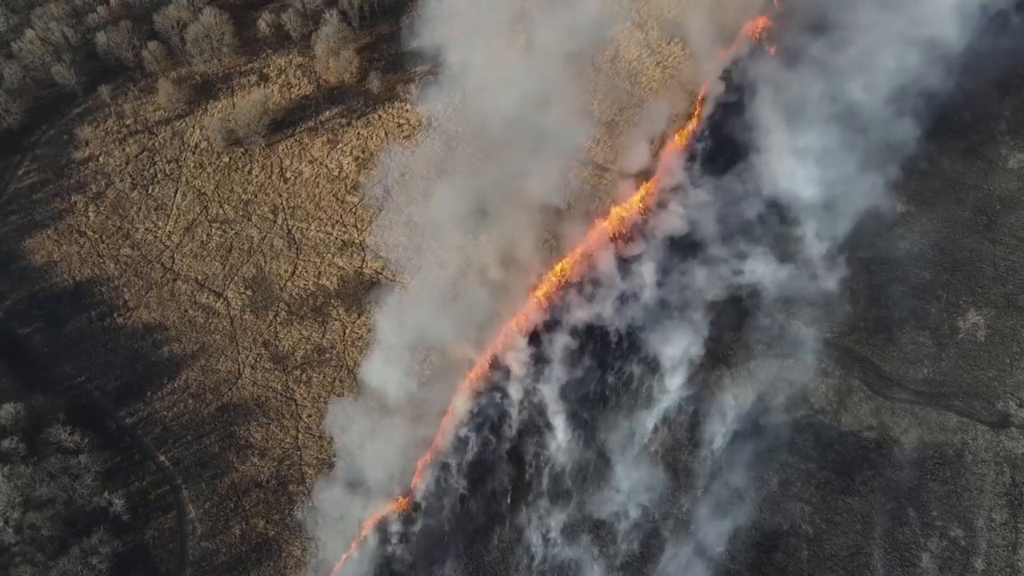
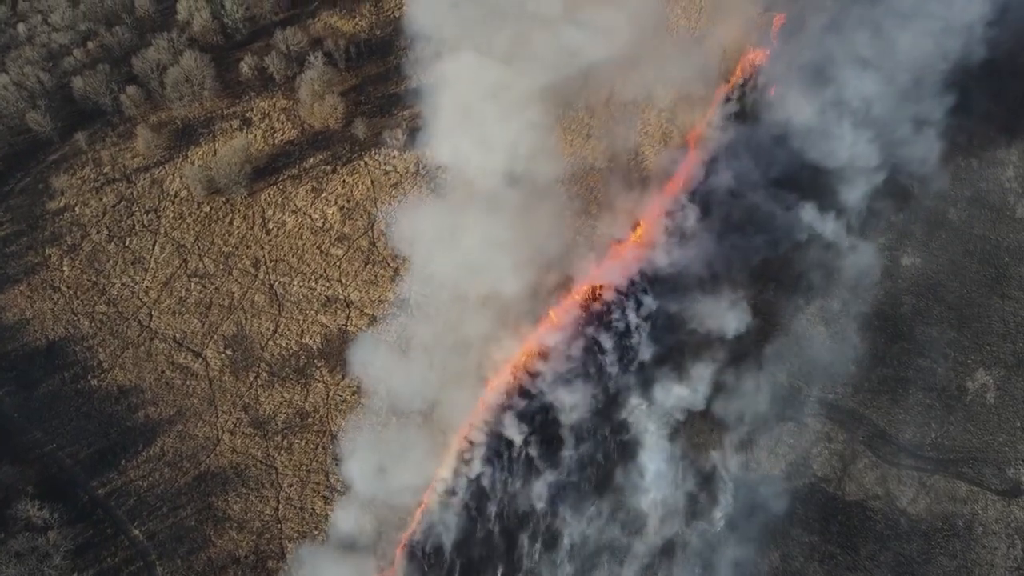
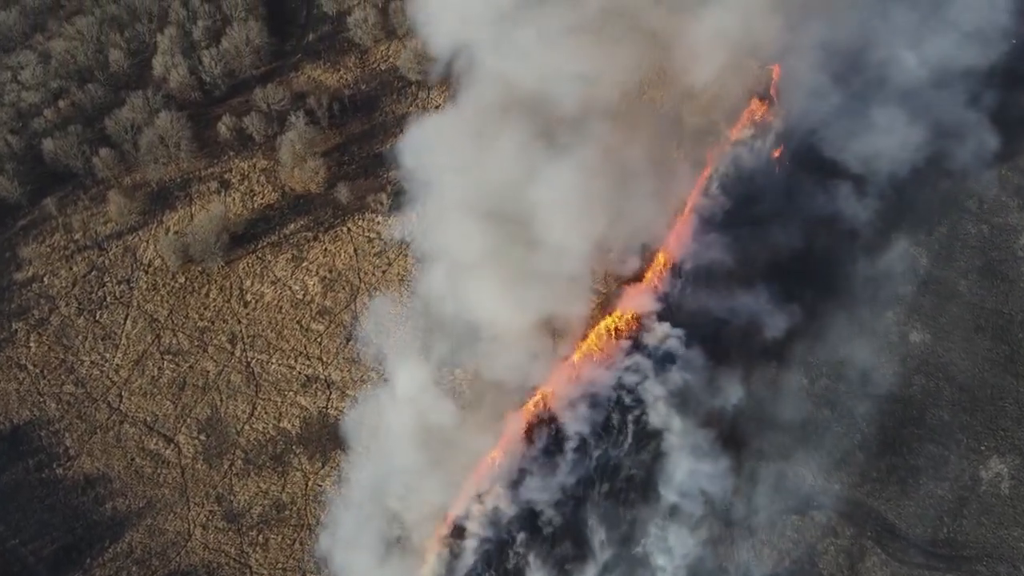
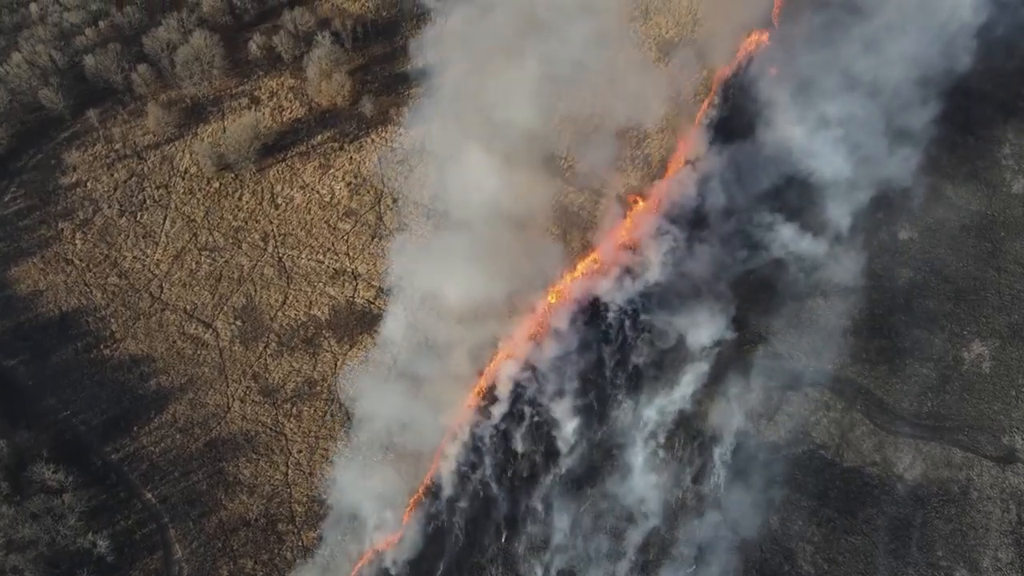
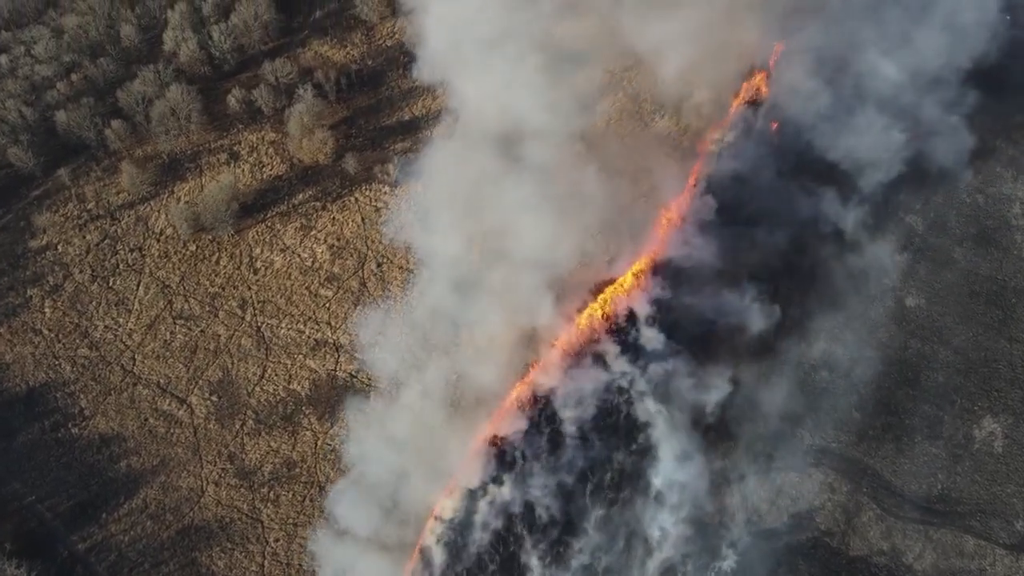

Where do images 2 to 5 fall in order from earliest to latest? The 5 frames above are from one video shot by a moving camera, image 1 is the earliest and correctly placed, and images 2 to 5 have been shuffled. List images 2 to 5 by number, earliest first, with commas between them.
4, 2, 5, 3
